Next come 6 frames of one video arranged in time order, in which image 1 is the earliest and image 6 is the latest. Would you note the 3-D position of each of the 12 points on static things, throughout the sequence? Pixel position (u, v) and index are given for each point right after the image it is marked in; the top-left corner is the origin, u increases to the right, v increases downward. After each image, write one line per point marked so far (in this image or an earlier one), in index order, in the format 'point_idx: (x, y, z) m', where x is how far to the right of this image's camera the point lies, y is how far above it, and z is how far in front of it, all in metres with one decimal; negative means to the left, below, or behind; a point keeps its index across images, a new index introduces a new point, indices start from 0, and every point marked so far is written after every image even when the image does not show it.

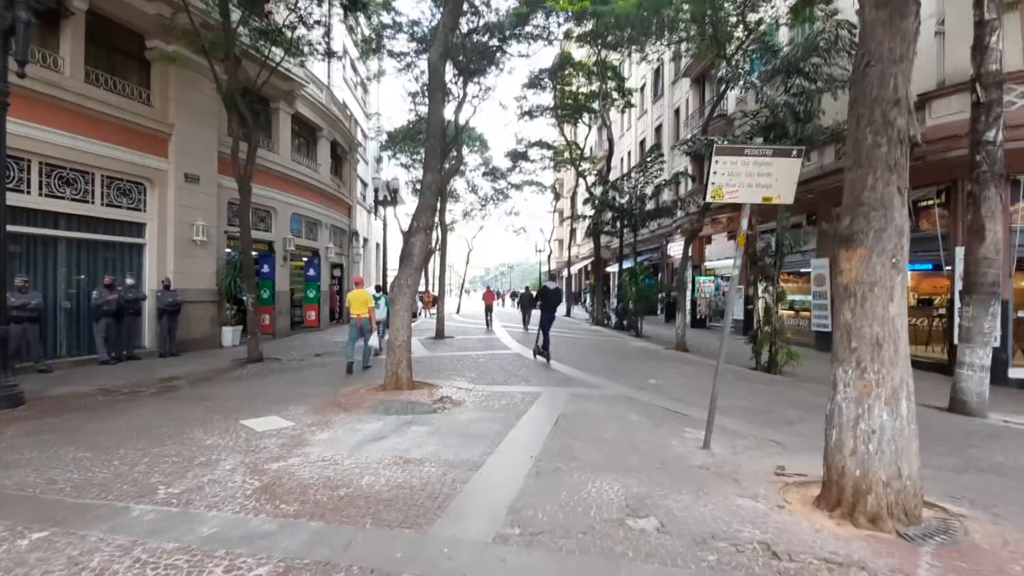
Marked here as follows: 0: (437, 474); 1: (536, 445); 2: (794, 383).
0: (-0.7, -1.7, +4.7) m
1: (+0.3, -1.7, +5.6) m
2: (+5.7, -1.9, +10.4) m
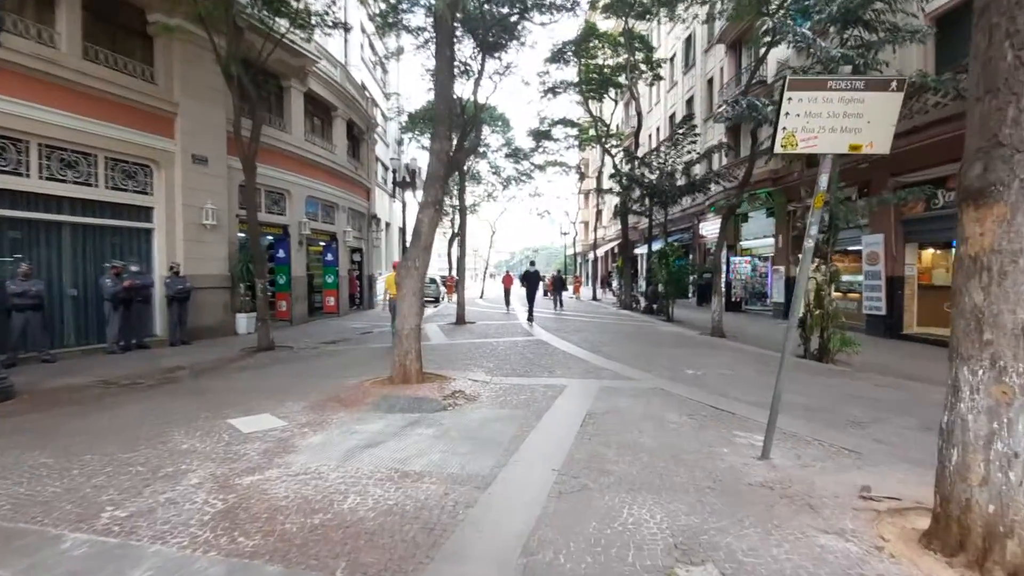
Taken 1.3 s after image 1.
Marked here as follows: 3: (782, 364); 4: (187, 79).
0: (-0.6, -1.5, +3.9) m
1: (+0.4, -1.5, +4.7) m
2: (+6.1, -1.5, +9.2) m
3: (+2.4, -0.6, +4.6) m
4: (-8.6, +5.5, +13.6) m
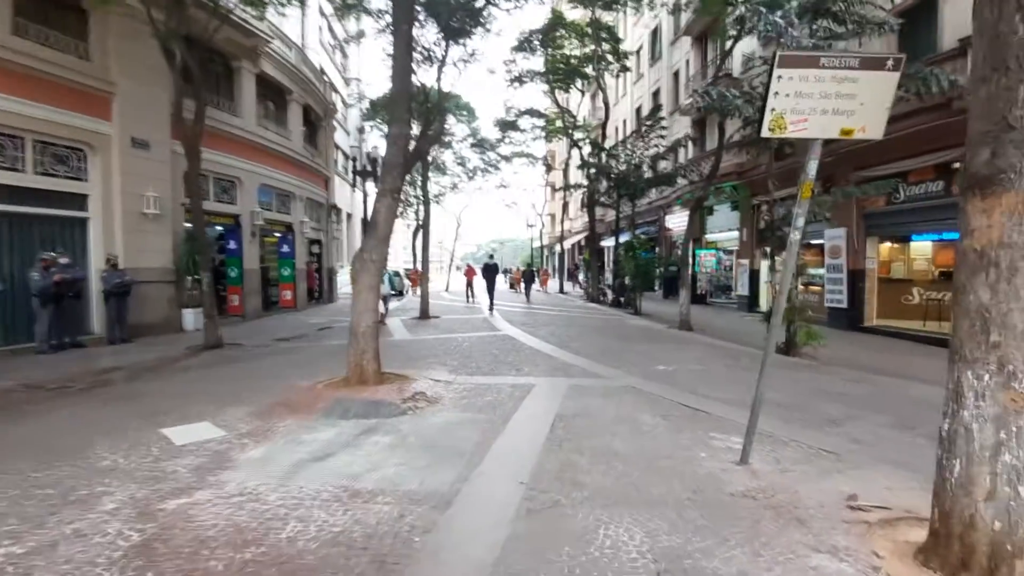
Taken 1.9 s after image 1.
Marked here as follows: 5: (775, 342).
0: (-0.8, -1.5, +3.4) m
1: (+0.1, -1.5, +4.3) m
2: (+5.5, -1.4, +9.2) m
3: (+2.1, -0.6, +4.3) m
4: (-9.4, +5.7, +12.5) m
5: (+2.3, -0.5, +4.4) m
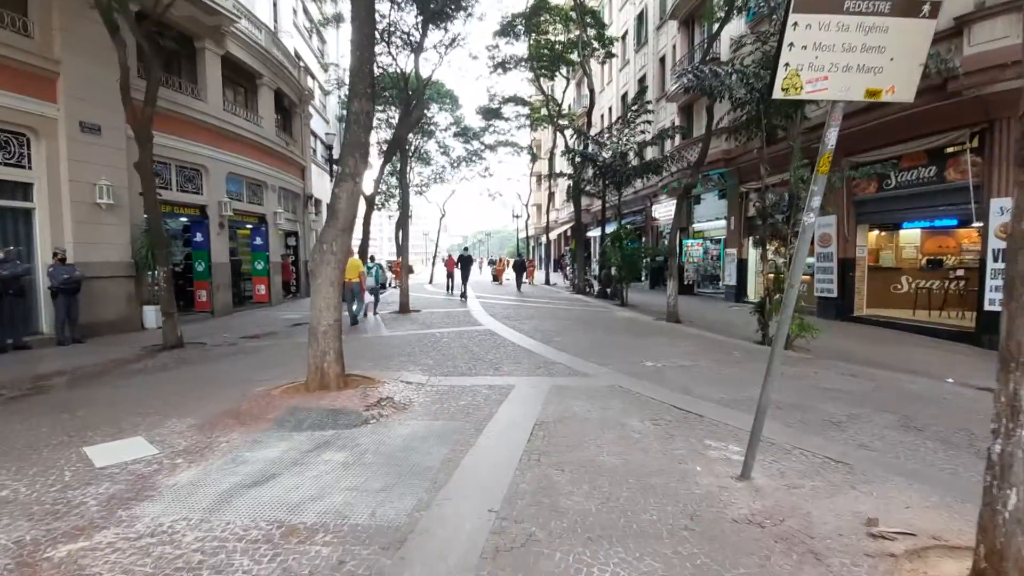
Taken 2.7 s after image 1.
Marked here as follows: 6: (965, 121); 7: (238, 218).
0: (-1.0, -1.5, +2.8) m
1: (-0.1, -1.4, +3.7) m
2: (+5.2, -1.2, +8.8) m
3: (+1.9, -0.5, +3.8) m
4: (-9.9, +5.7, +11.6) m
5: (+2.0, -0.4, +3.9) m
6: (+9.5, +3.5, +10.9) m
7: (-9.2, +2.4, +17.4) m
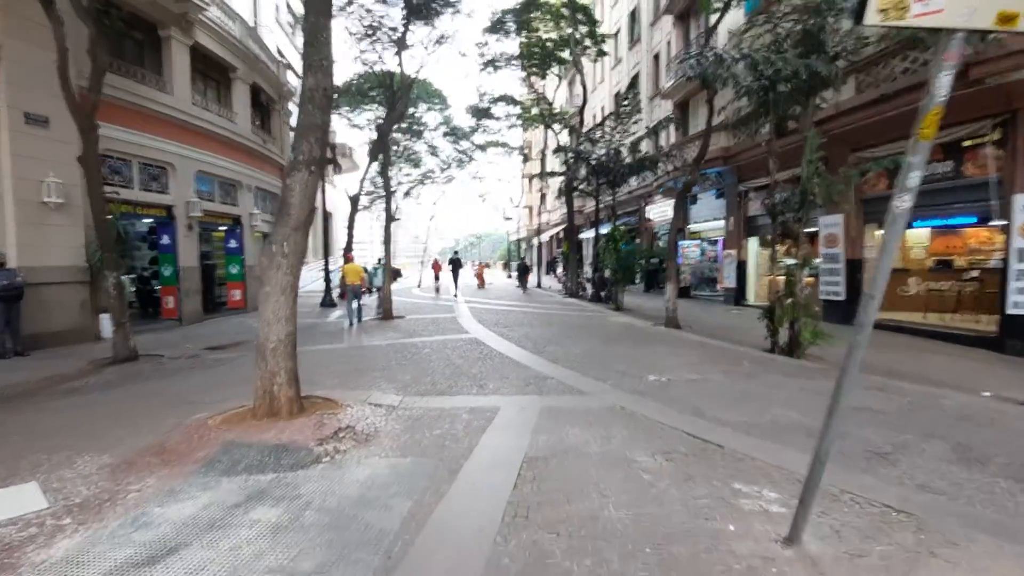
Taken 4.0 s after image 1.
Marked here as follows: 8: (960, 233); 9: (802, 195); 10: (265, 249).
0: (-1.1, -1.6, +1.9) m
1: (-0.2, -1.5, +2.8) m
2: (+5.0, -1.3, +7.9) m
3: (+1.8, -0.6, +2.9) m
4: (-10.2, +5.6, +10.6) m
5: (+1.9, -0.5, +3.0) m
6: (+9.3, +3.5, +10.1) m
7: (-9.6, +2.2, +16.4) m
8: (+9.7, +1.2, +11.2) m
9: (+5.2, +1.7, +9.2) m
10: (-2.5, +0.4, +5.2) m
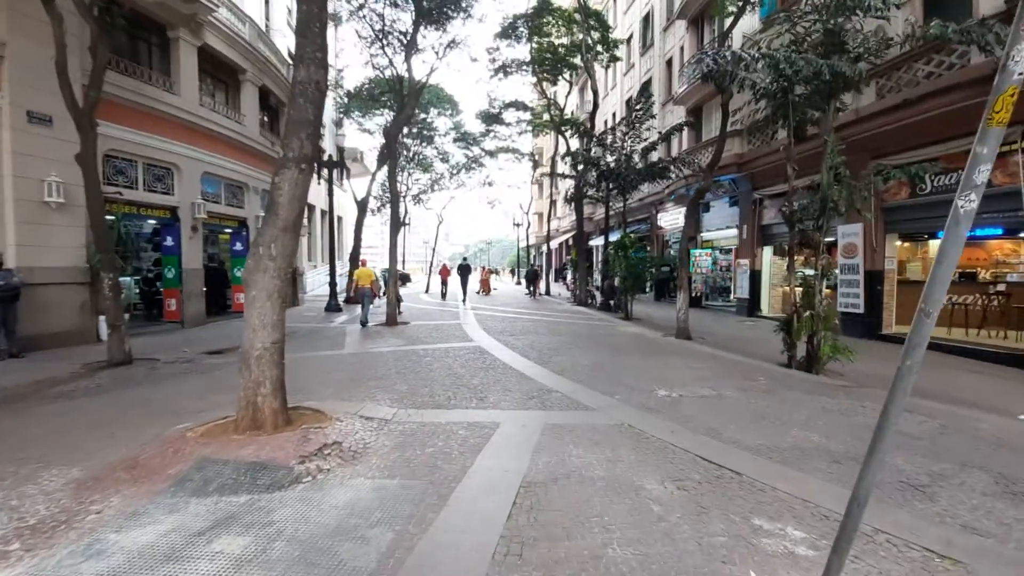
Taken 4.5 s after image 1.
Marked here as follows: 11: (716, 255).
0: (-1.2, -1.6, +1.6) m
1: (-0.3, -1.5, +2.5) m
2: (+5.0, -1.5, +7.5) m
3: (+1.7, -0.6, +2.5) m
4: (-10.0, +5.6, +10.5) m
5: (+1.9, -0.5, +2.6) m
6: (+9.4, +3.2, +9.6) m
7: (-9.3, +2.1, +16.2) m
8: (+9.8, +0.9, +10.7) m
9: (+5.3, +1.5, +8.8) m
10: (-2.5, +0.4, +4.9) m
11: (+7.9, +1.3, +19.9) m
